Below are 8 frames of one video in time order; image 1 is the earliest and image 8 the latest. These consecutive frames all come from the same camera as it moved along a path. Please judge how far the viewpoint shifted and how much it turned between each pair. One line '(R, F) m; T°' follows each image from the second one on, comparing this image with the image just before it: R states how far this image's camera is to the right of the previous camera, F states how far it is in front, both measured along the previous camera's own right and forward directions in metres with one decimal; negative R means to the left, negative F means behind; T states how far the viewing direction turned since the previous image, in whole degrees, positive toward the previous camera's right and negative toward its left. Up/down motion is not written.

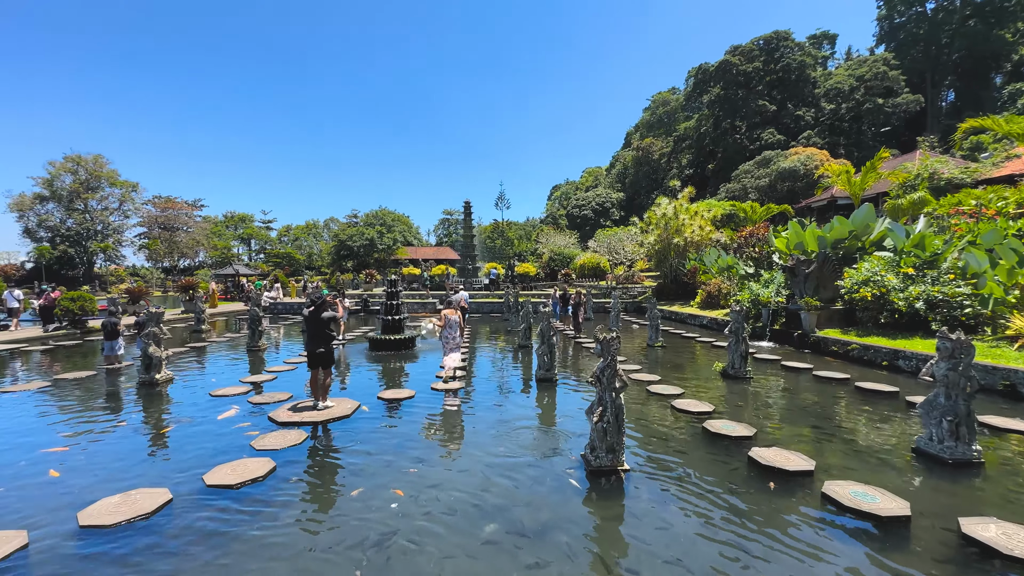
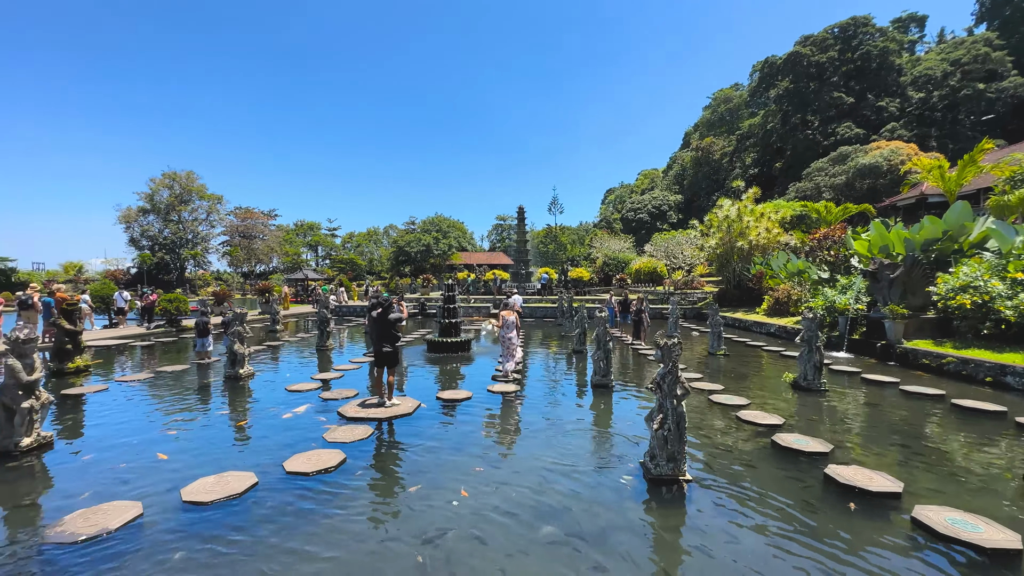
(-0.1, -0.1) m; -7°
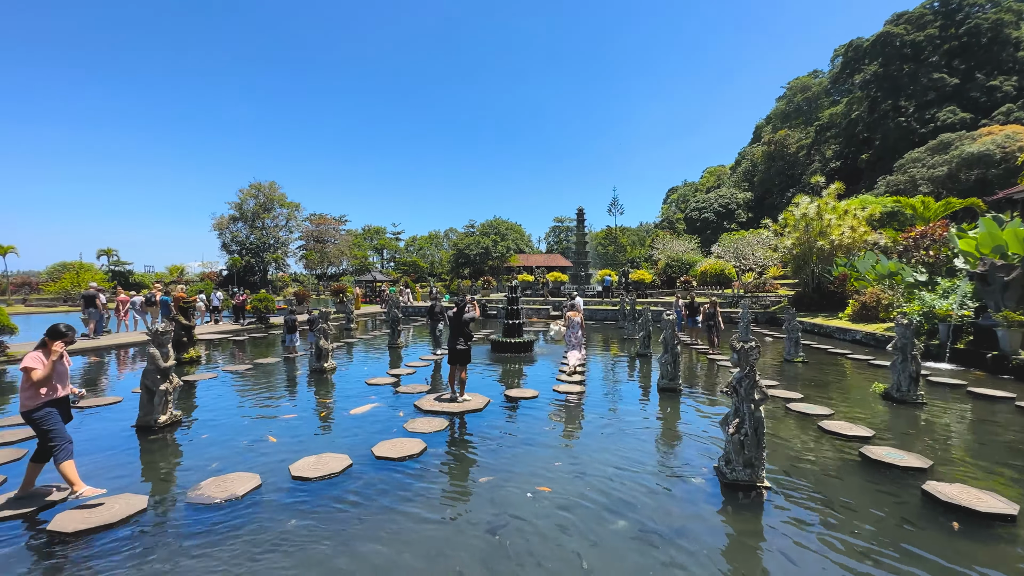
(-0.1, -0.2) m; -8°
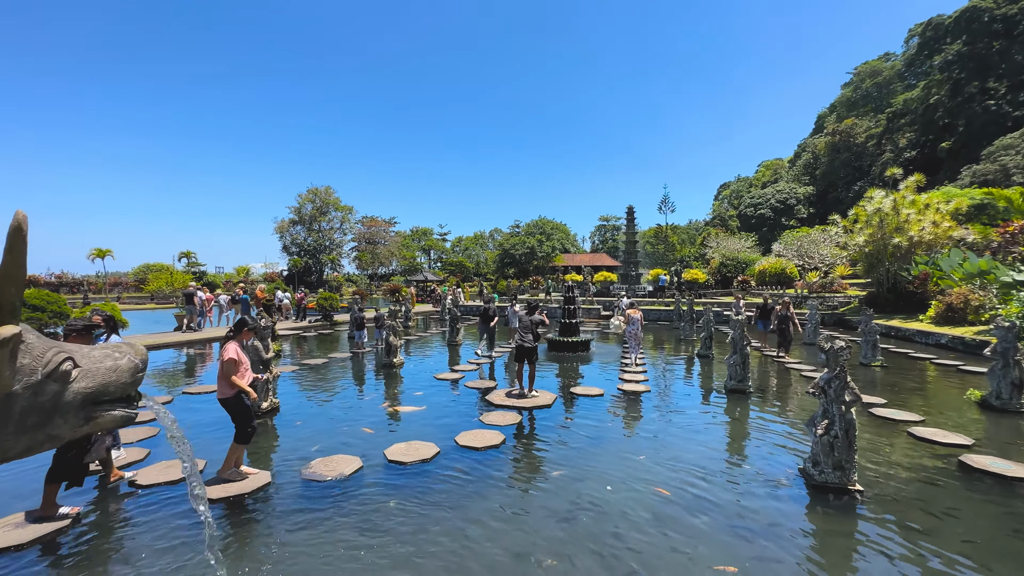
(-0.4, -0.2) m; -6°
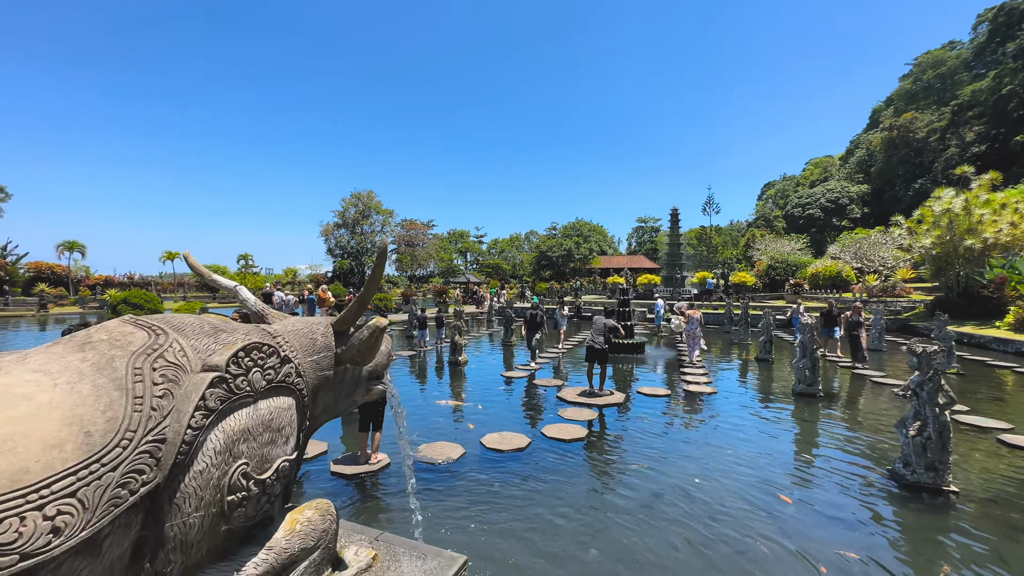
(-0.6, -0.4) m; -4°
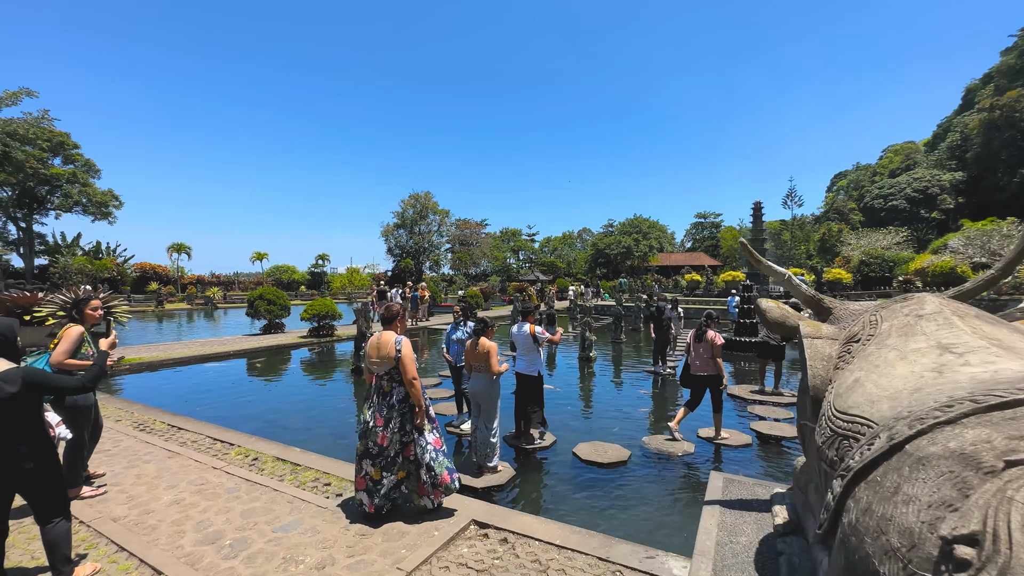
(-1.9, -0.2) m; -6°
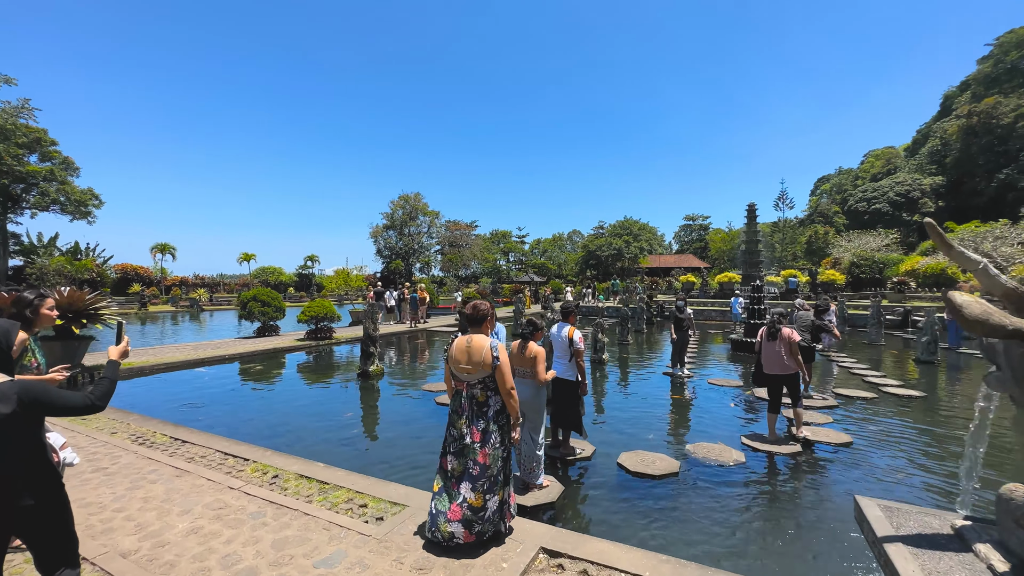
(-0.5, +0.3) m; +2°
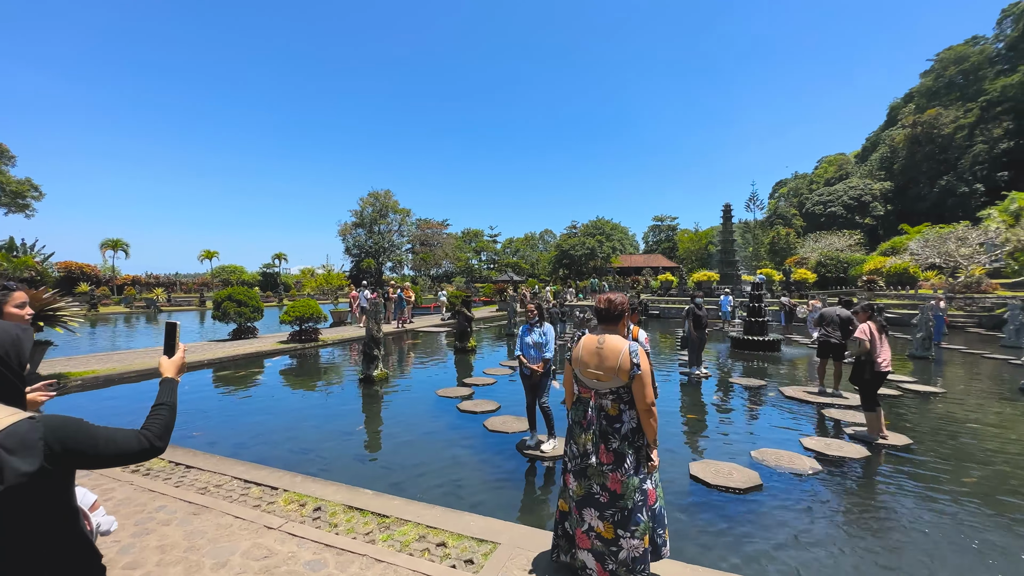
(-0.8, +0.5) m; +4°
